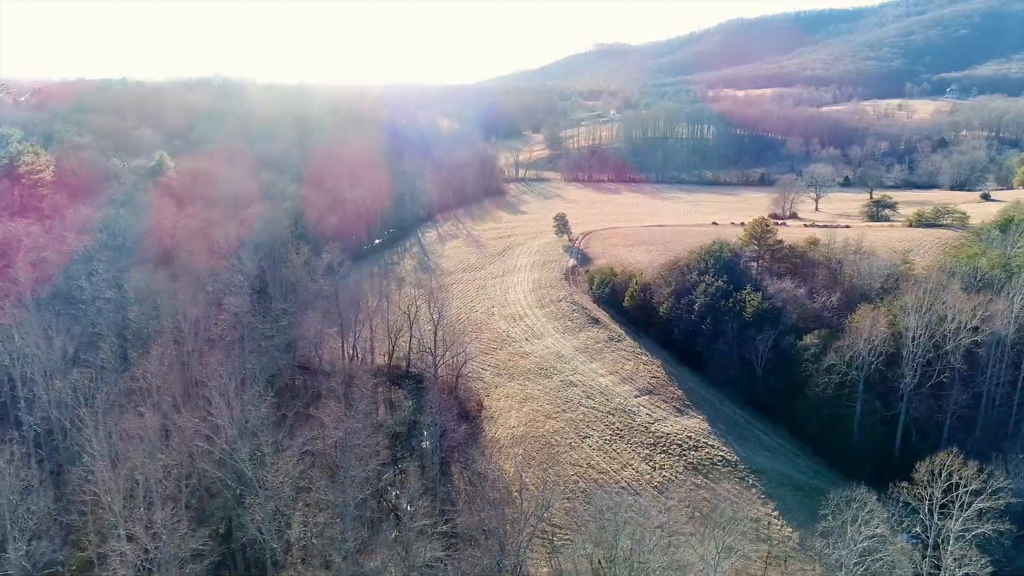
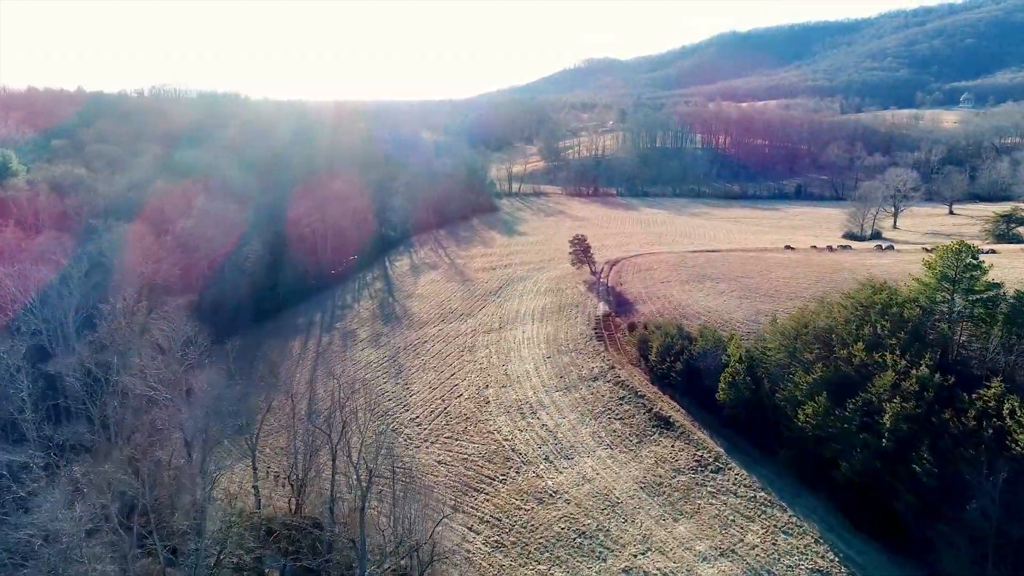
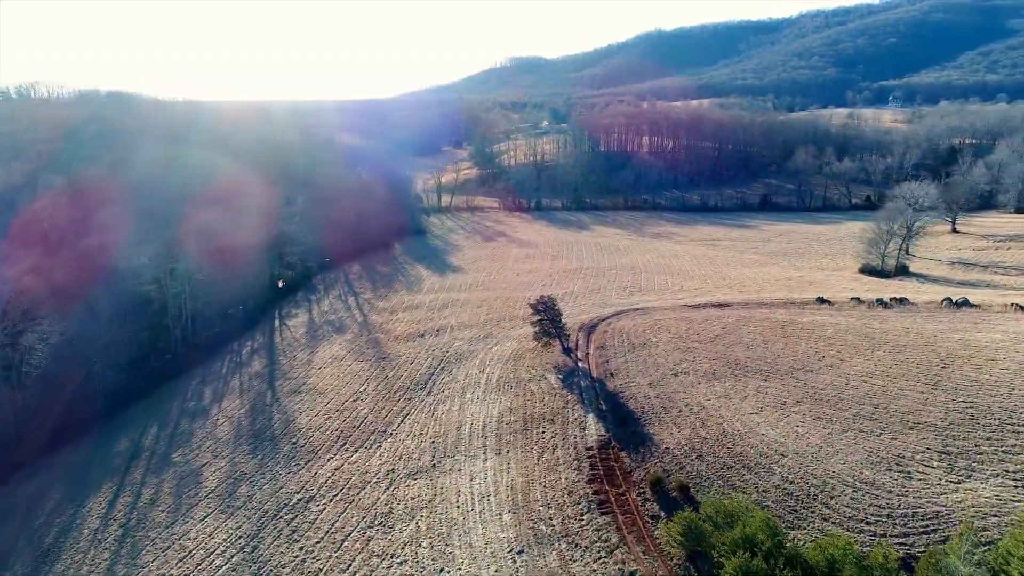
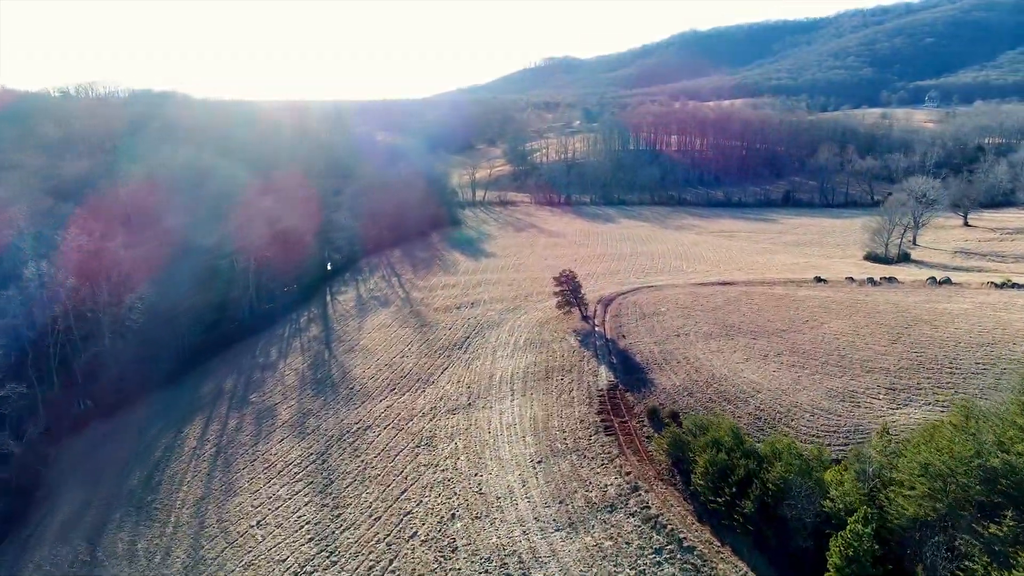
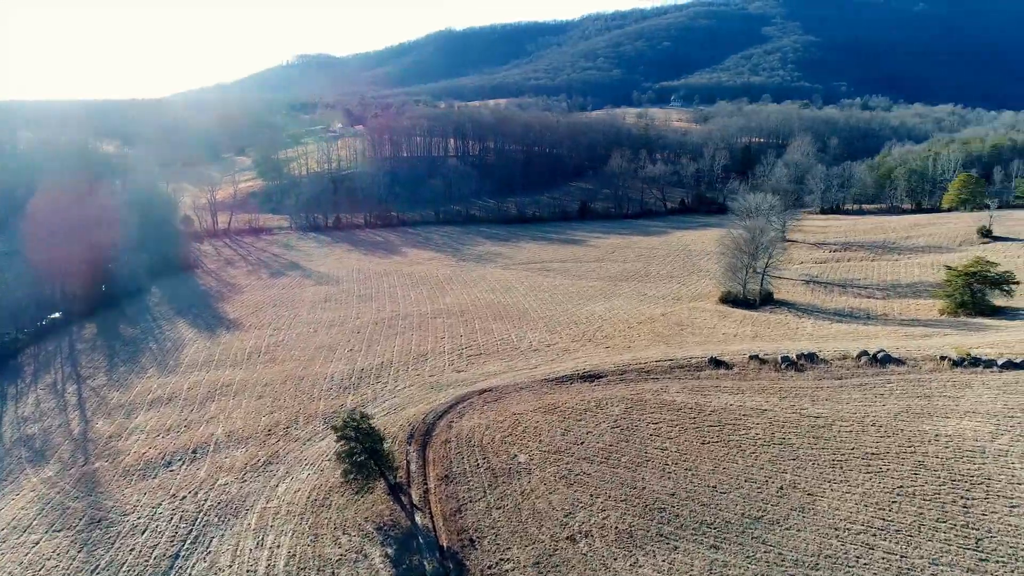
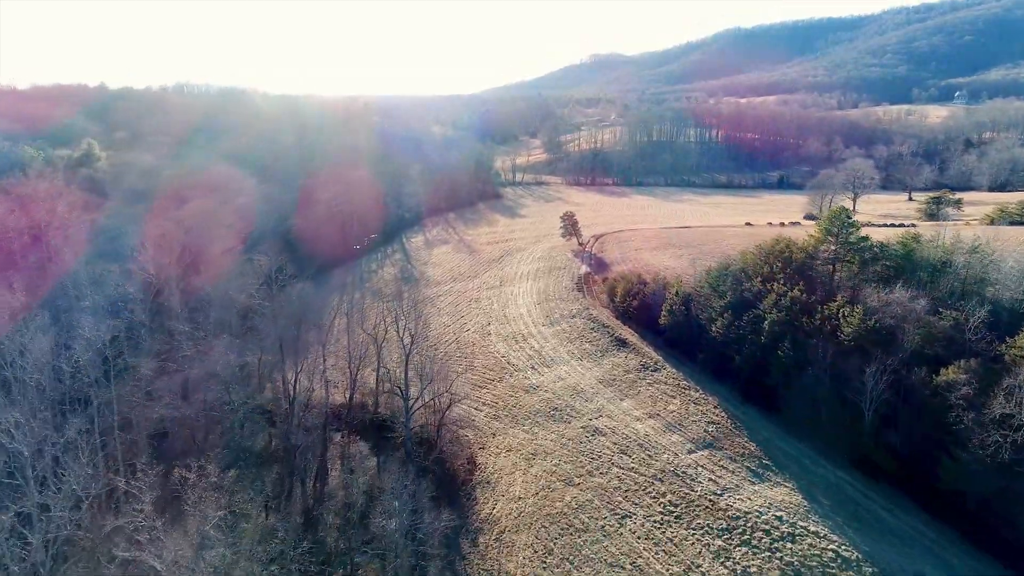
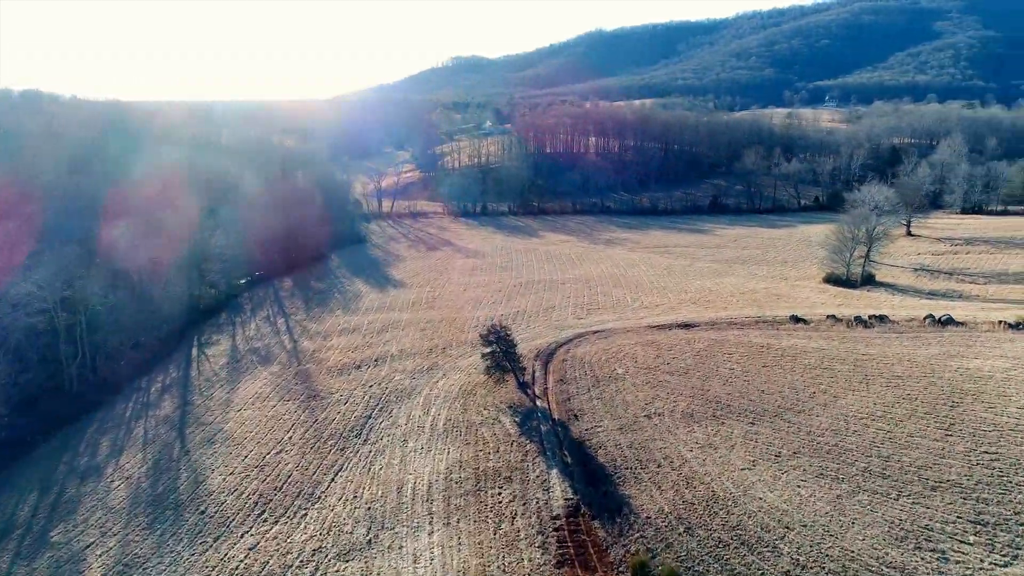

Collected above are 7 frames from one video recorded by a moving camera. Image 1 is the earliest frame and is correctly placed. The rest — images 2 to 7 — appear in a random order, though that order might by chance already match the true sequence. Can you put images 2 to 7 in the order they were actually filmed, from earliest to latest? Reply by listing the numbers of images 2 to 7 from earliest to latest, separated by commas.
6, 2, 4, 3, 7, 5
